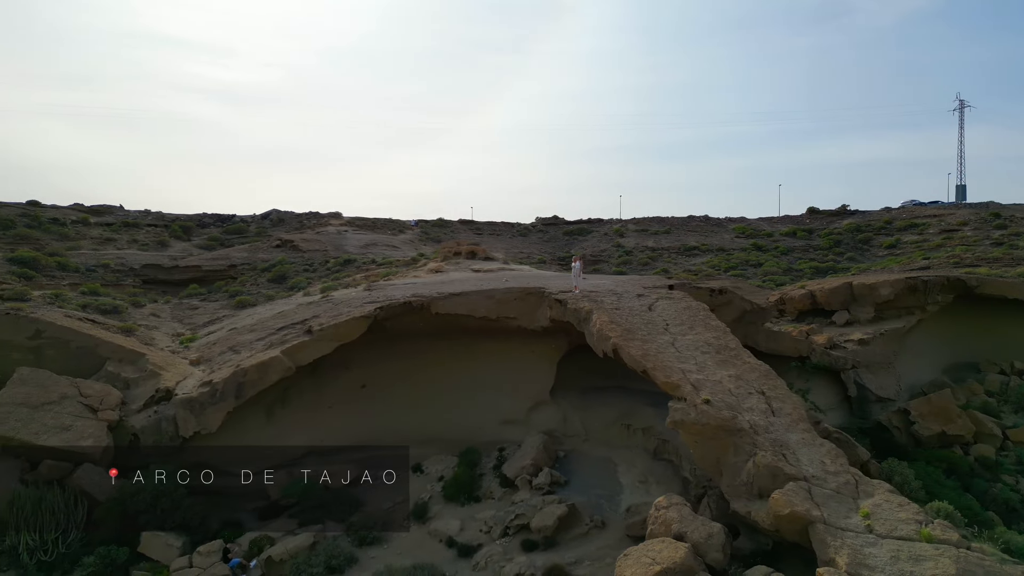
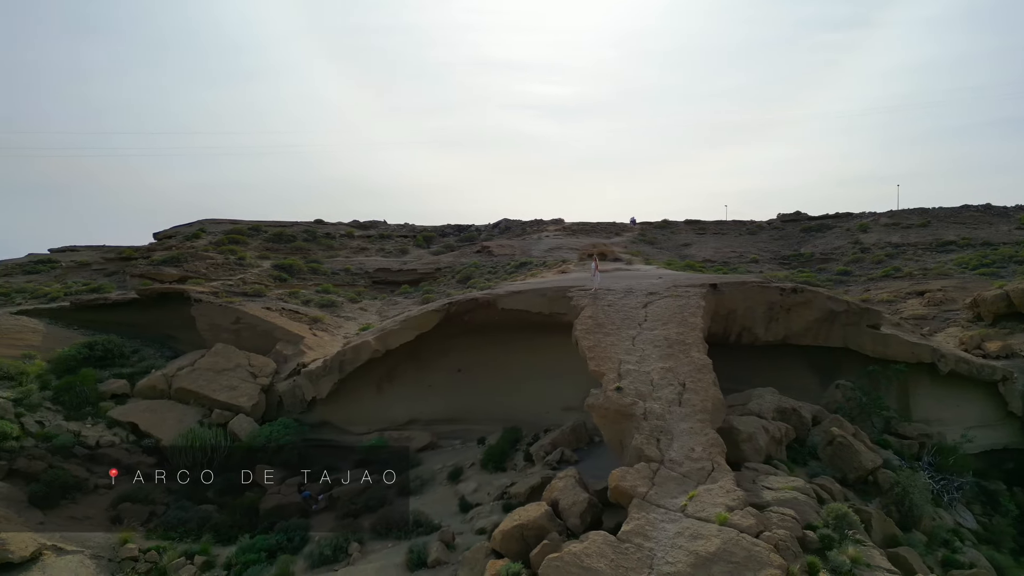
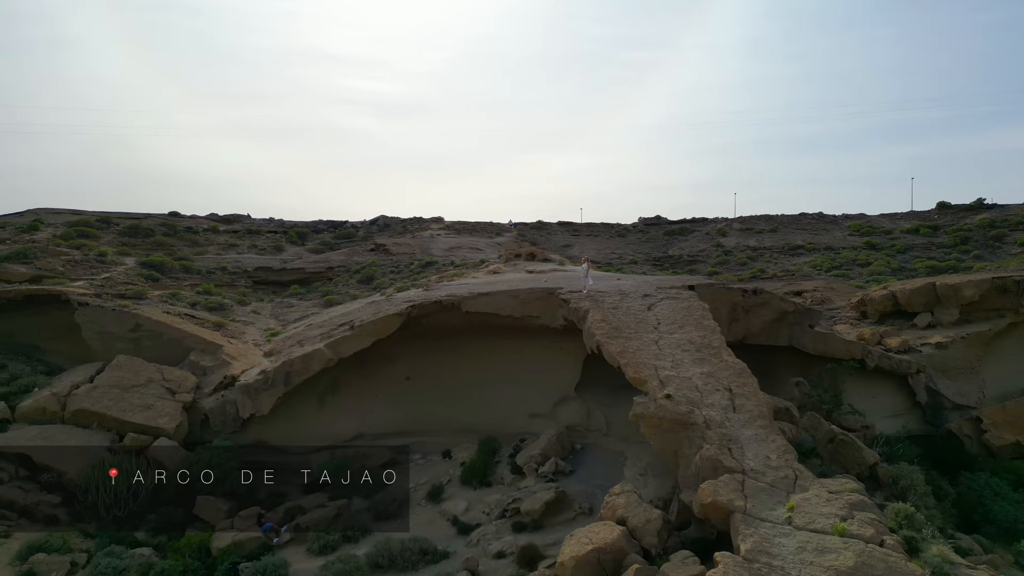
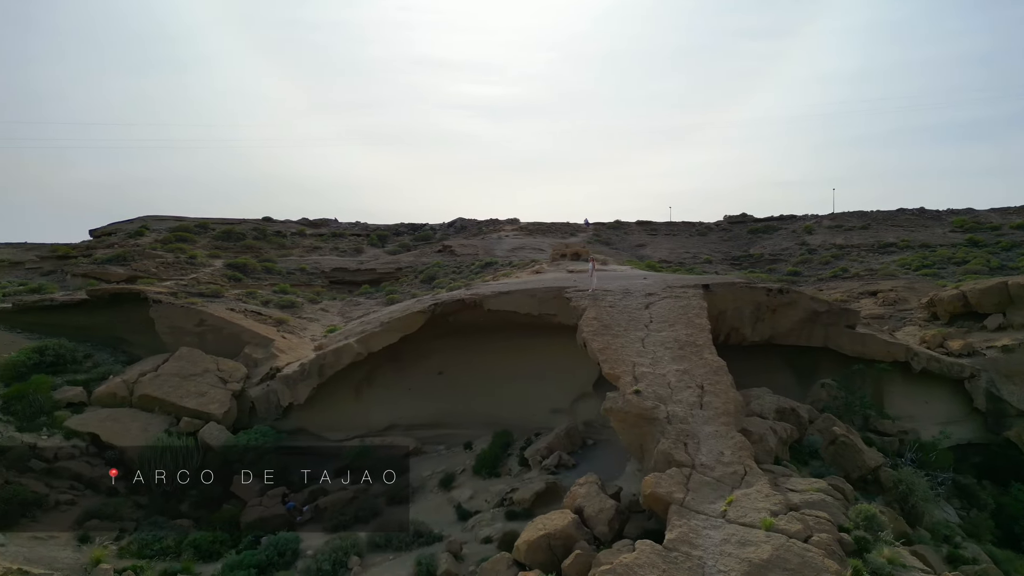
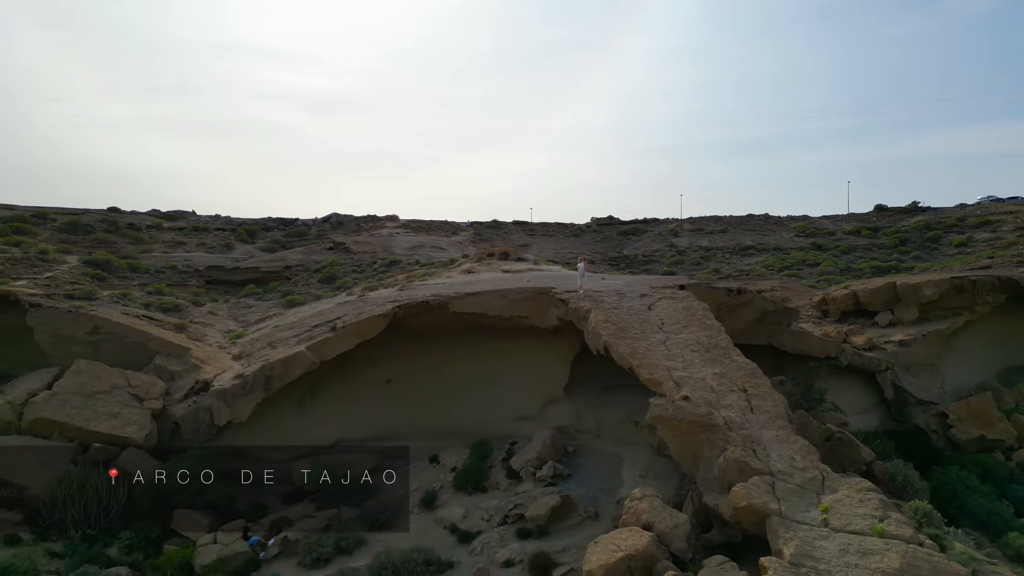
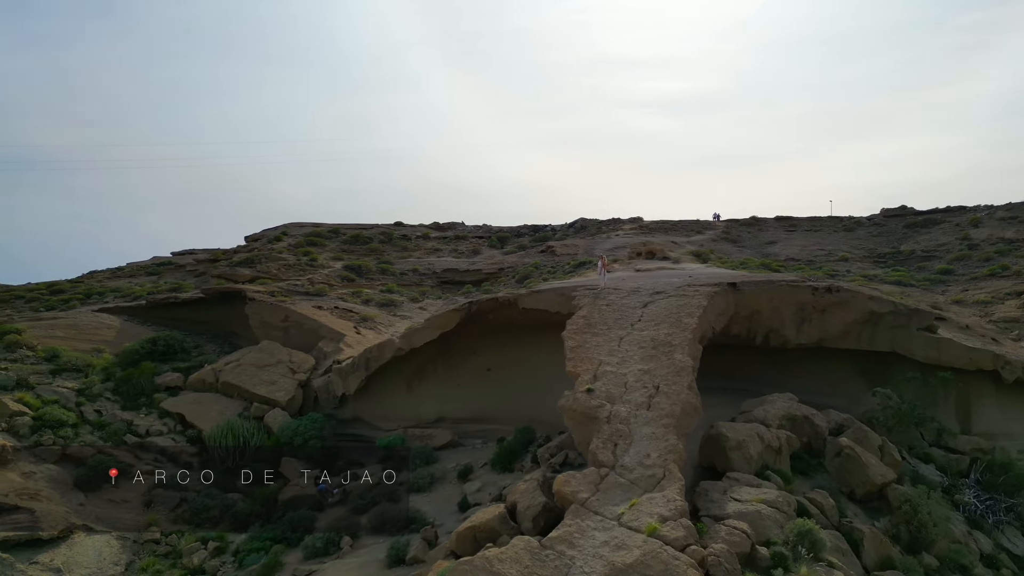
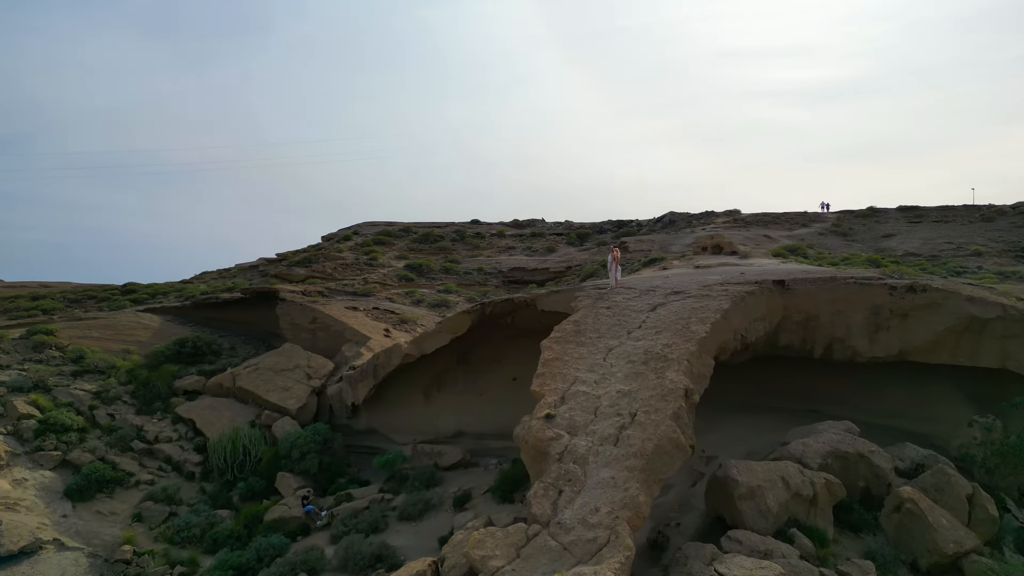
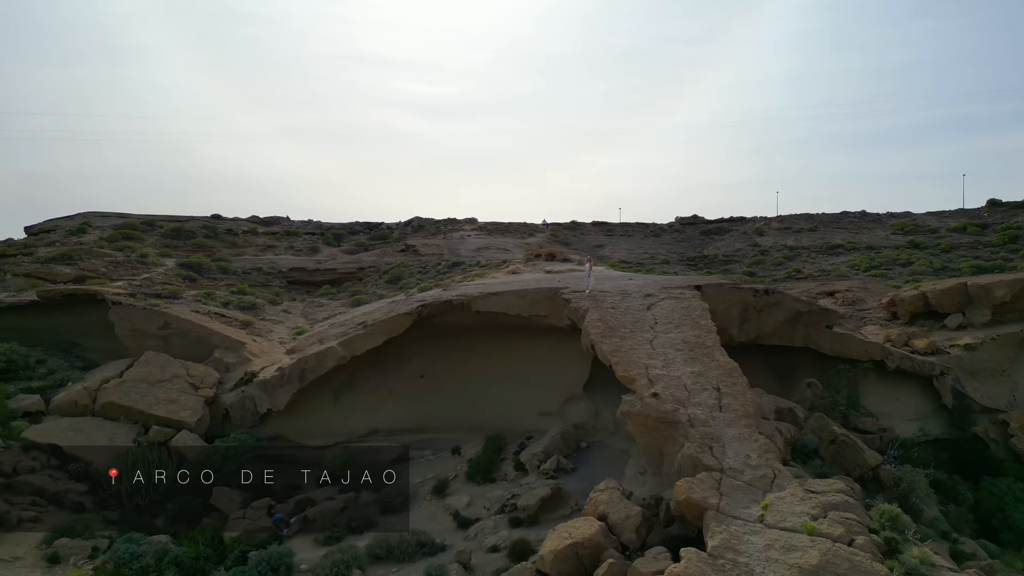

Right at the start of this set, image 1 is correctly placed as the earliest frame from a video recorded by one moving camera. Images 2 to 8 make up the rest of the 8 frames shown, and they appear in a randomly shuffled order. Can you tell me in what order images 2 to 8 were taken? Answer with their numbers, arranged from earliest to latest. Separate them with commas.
5, 3, 8, 4, 2, 6, 7
